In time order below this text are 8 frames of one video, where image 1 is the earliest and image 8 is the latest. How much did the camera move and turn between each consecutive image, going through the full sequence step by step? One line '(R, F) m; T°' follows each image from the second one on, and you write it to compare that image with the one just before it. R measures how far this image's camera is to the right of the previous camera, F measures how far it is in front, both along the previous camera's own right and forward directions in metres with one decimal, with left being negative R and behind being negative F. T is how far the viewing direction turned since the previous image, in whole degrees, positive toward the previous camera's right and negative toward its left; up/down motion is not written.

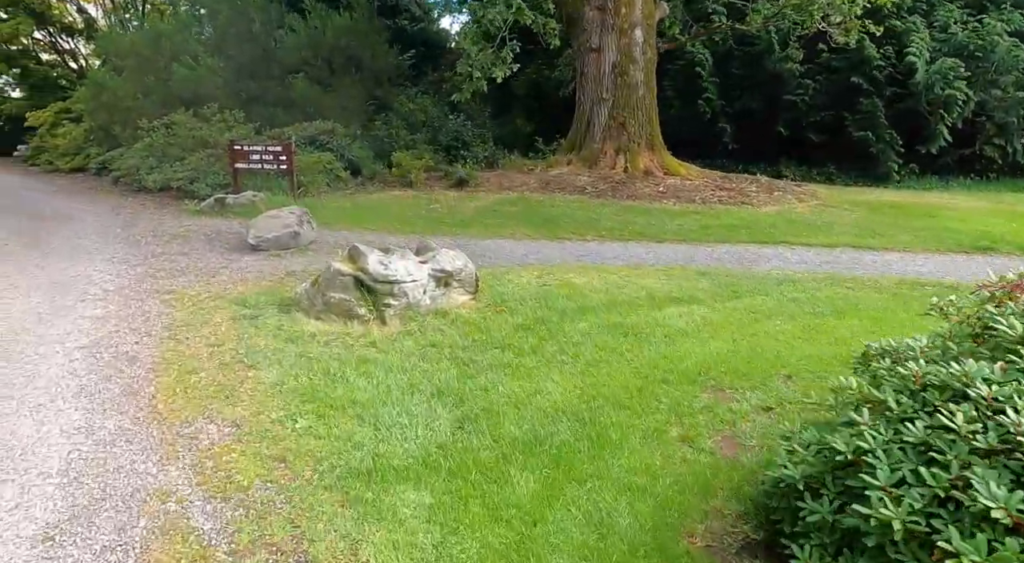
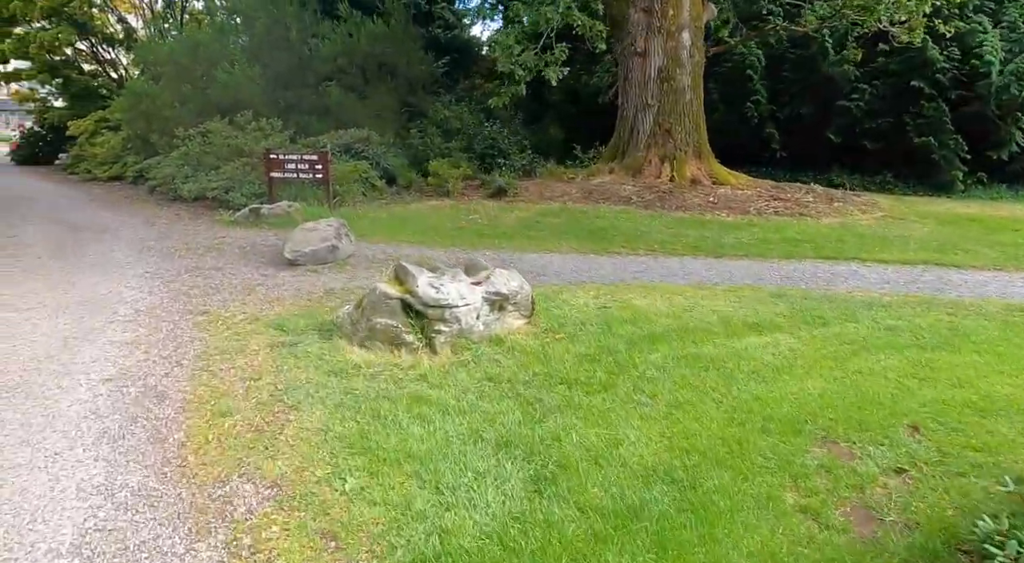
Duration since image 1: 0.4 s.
(-0.2, +0.4) m; -3°
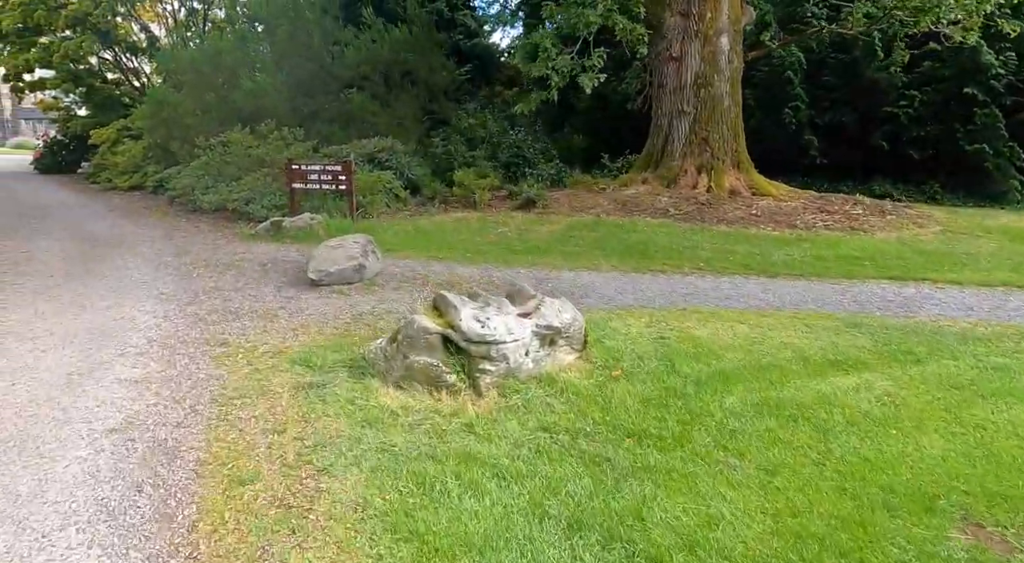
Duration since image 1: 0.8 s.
(-0.2, +0.4) m; -2°
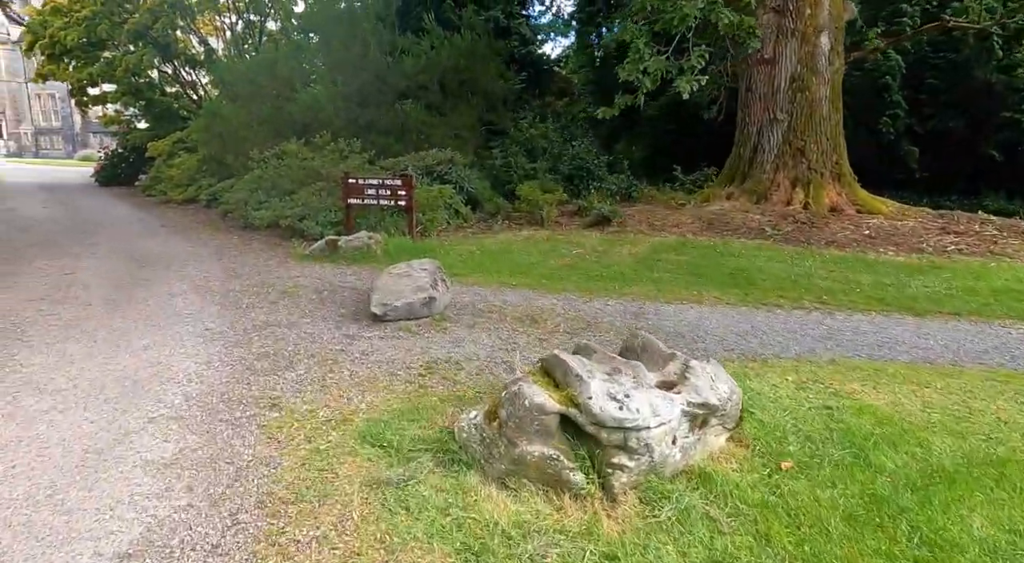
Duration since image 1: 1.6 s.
(-0.4, +0.8) m; -4°
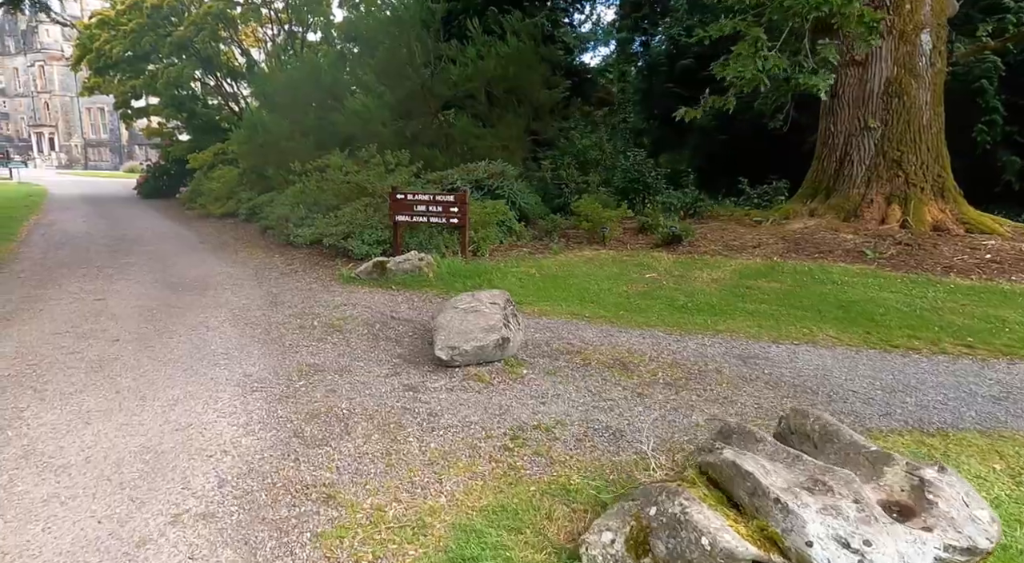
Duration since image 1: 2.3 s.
(-0.4, +0.7) m; -3°
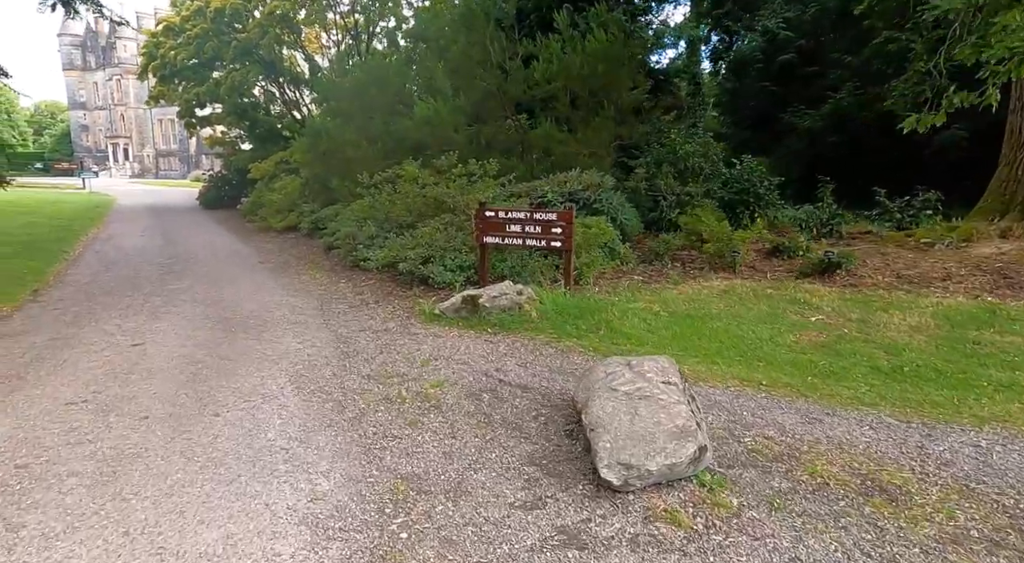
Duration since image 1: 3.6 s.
(-0.7, +1.4) m; -5°
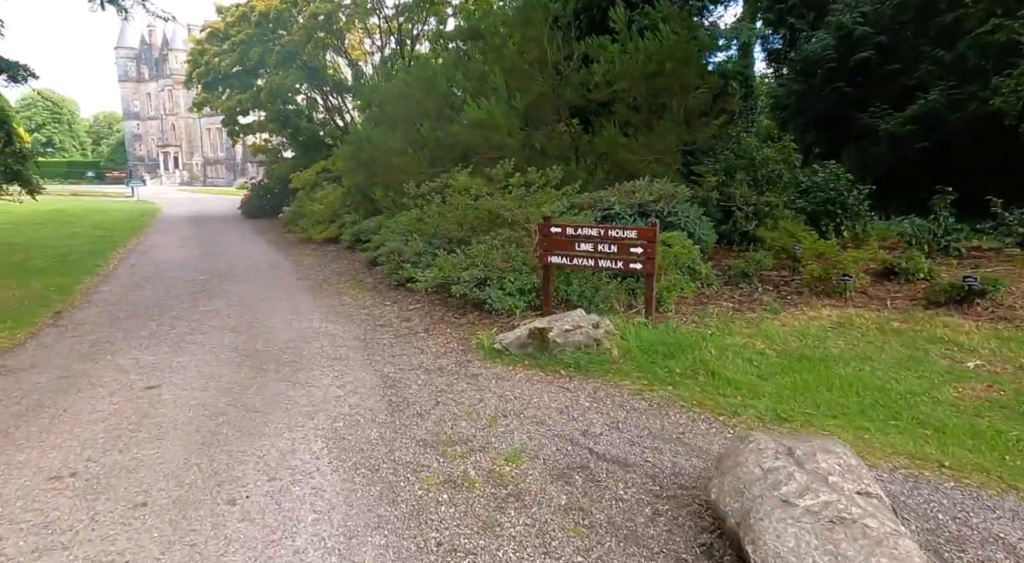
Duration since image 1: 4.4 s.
(-0.3, +0.9) m; -4°
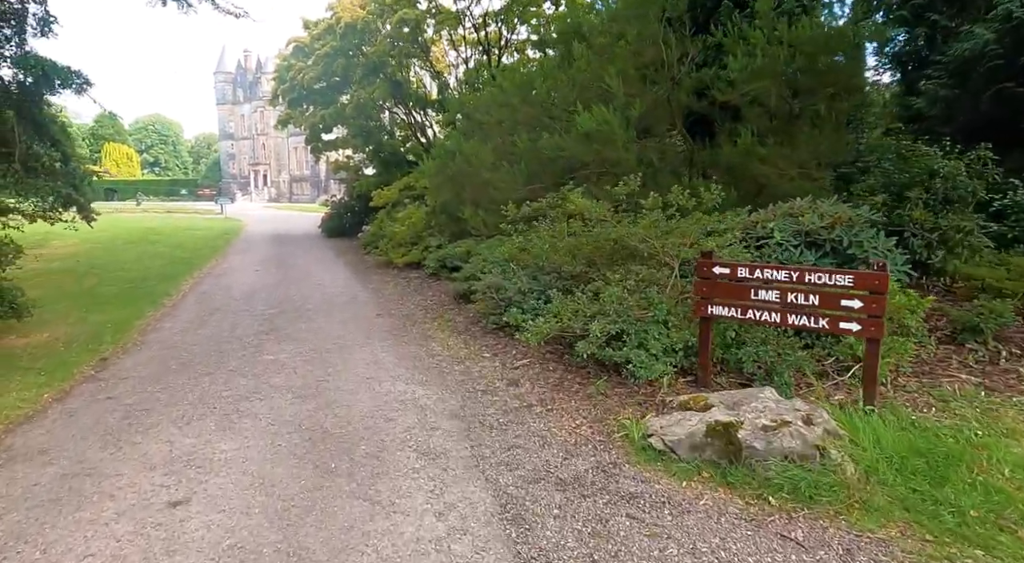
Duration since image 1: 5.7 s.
(-0.6, +1.4) m; -7°
